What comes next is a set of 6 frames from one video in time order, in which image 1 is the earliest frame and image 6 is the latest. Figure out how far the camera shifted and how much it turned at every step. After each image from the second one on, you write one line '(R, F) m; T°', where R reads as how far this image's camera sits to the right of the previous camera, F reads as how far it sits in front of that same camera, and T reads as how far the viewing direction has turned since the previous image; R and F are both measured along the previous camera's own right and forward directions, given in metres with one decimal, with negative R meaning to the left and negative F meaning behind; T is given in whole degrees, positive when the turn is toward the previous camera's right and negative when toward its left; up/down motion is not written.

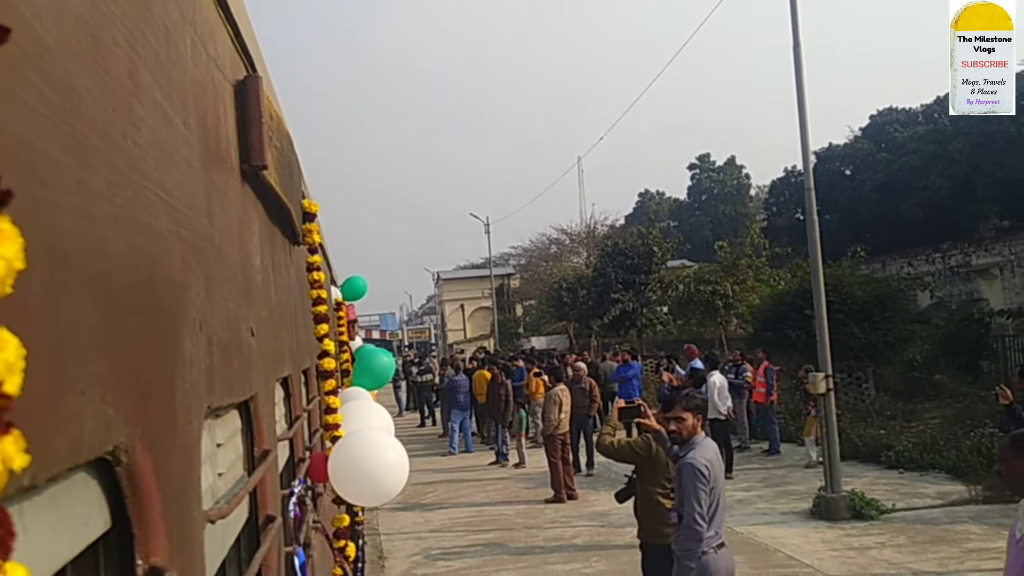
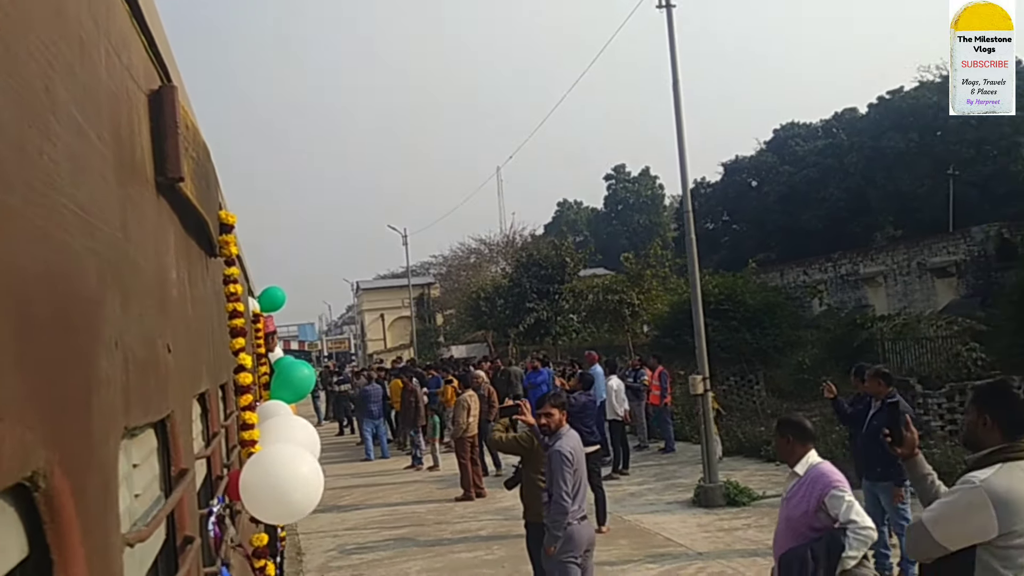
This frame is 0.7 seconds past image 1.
(+0.1, -0.8) m; +5°
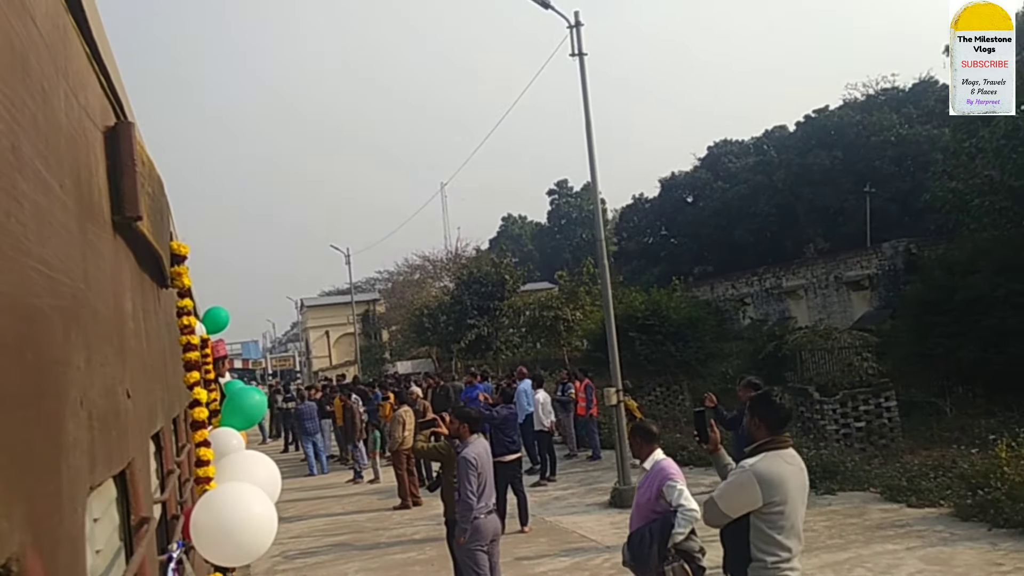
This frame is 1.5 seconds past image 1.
(+0.2, -0.9) m; +3°
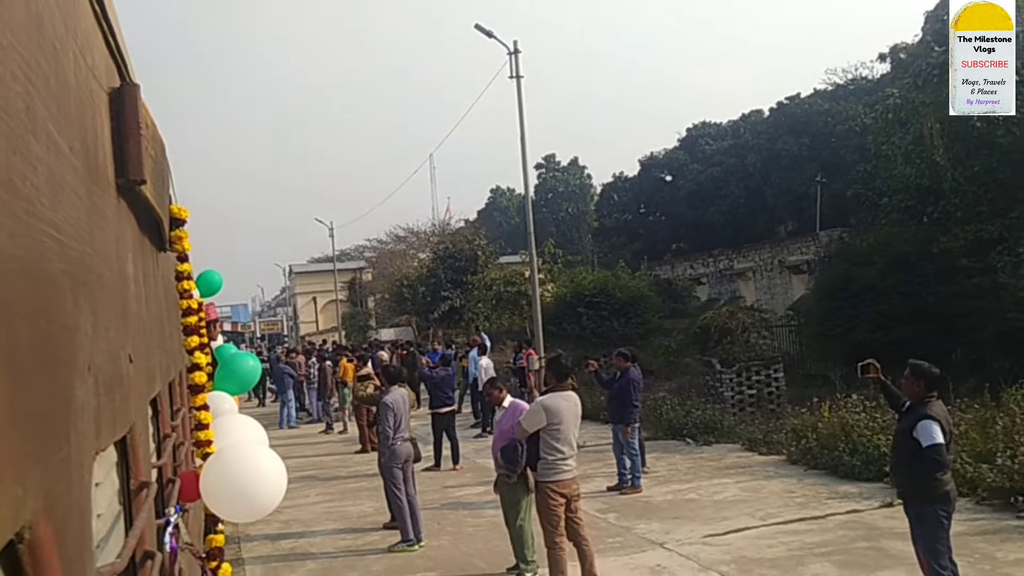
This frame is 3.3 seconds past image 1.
(+0.7, -2.2) m; +1°
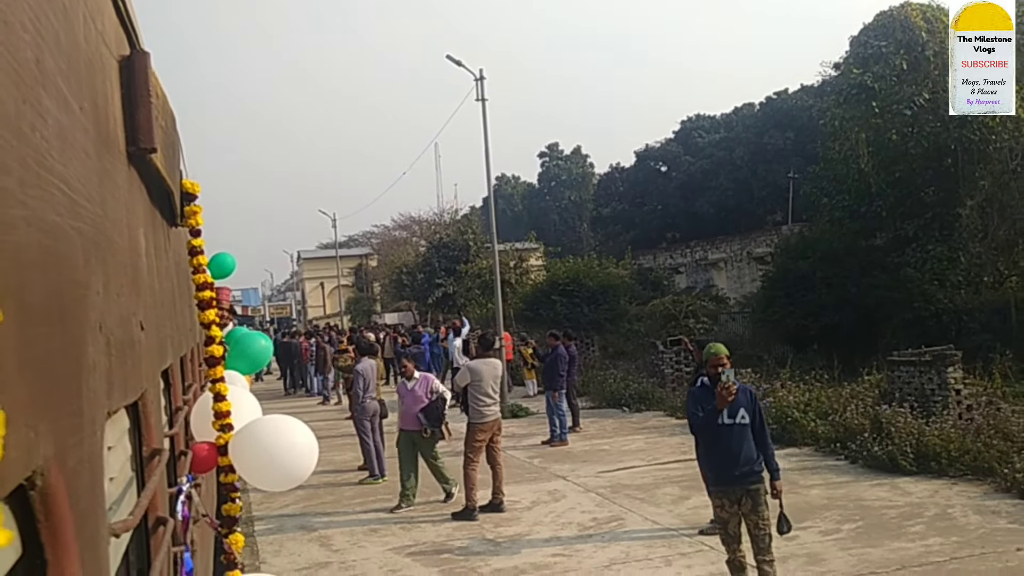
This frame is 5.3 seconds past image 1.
(+0.8, -2.3) m; -1°
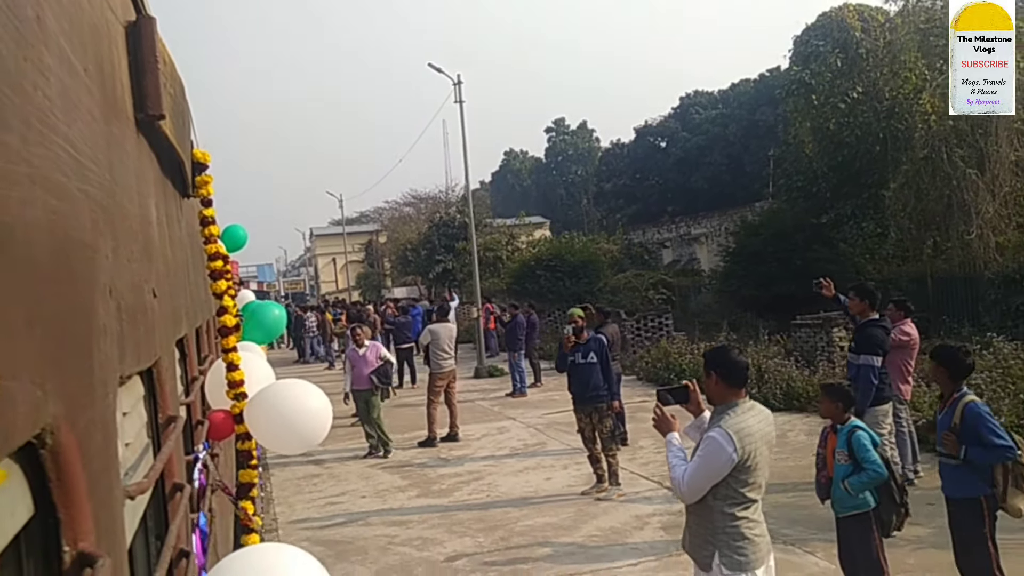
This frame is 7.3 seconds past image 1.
(+0.8, -2.4) m; -1°
